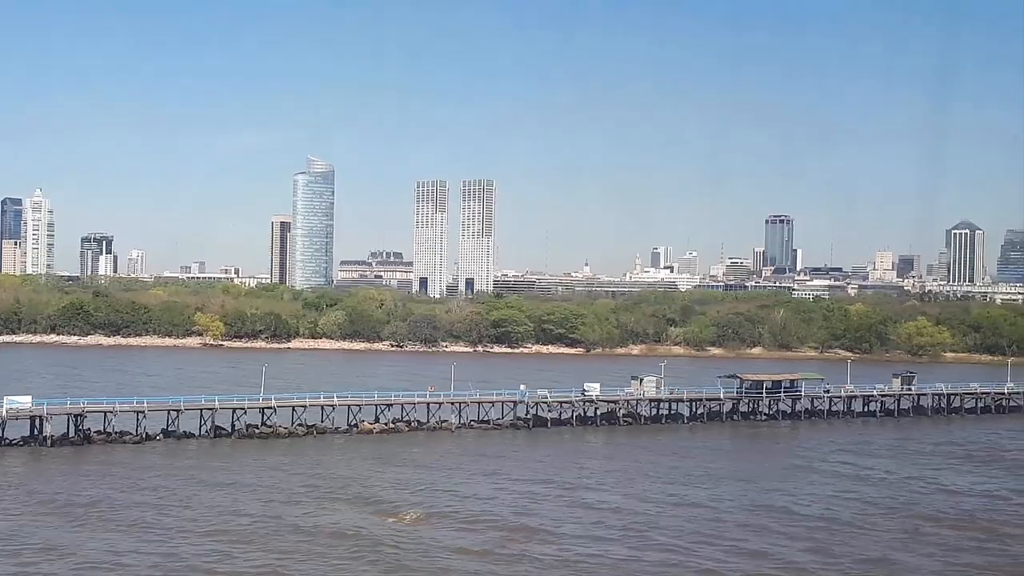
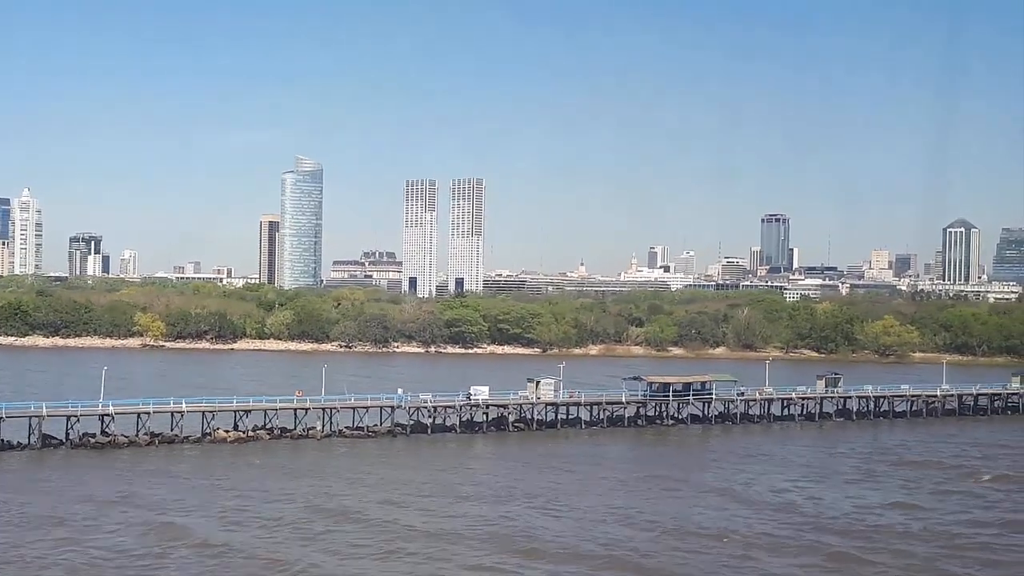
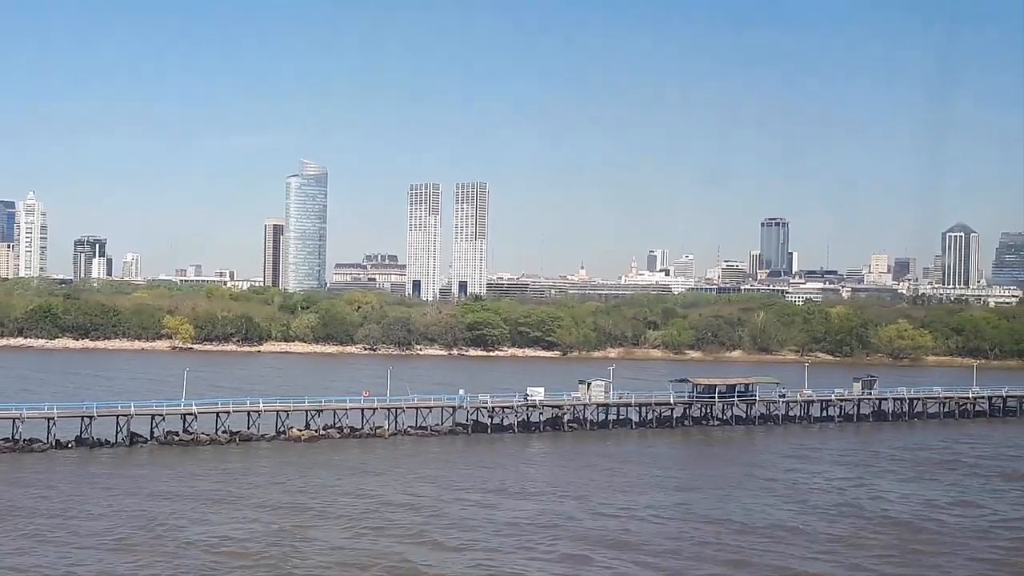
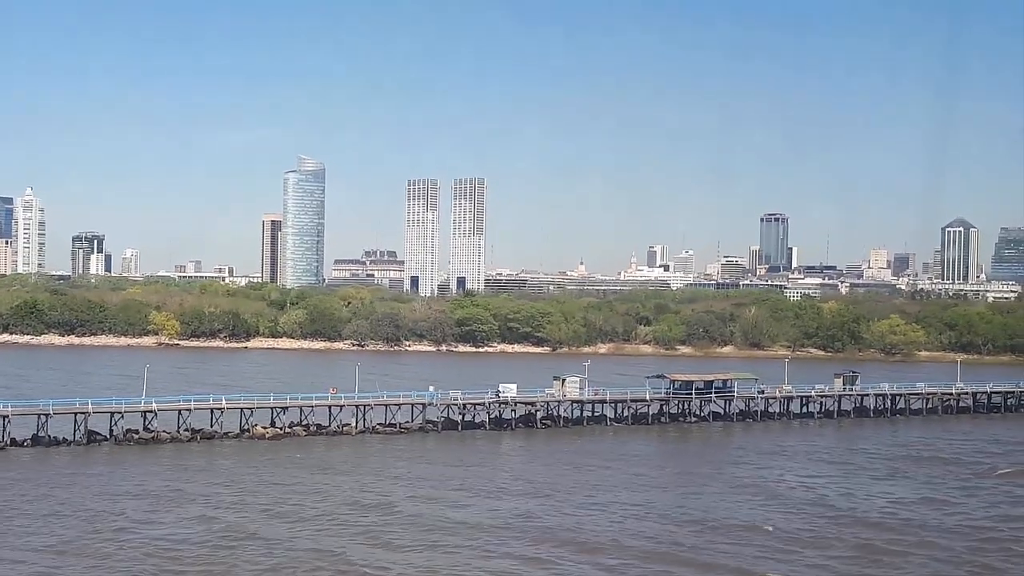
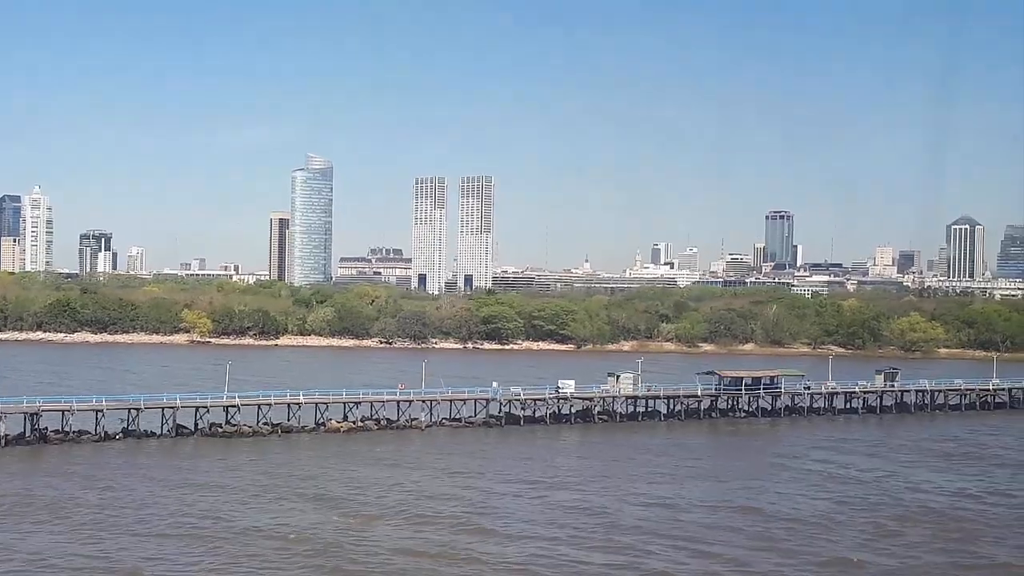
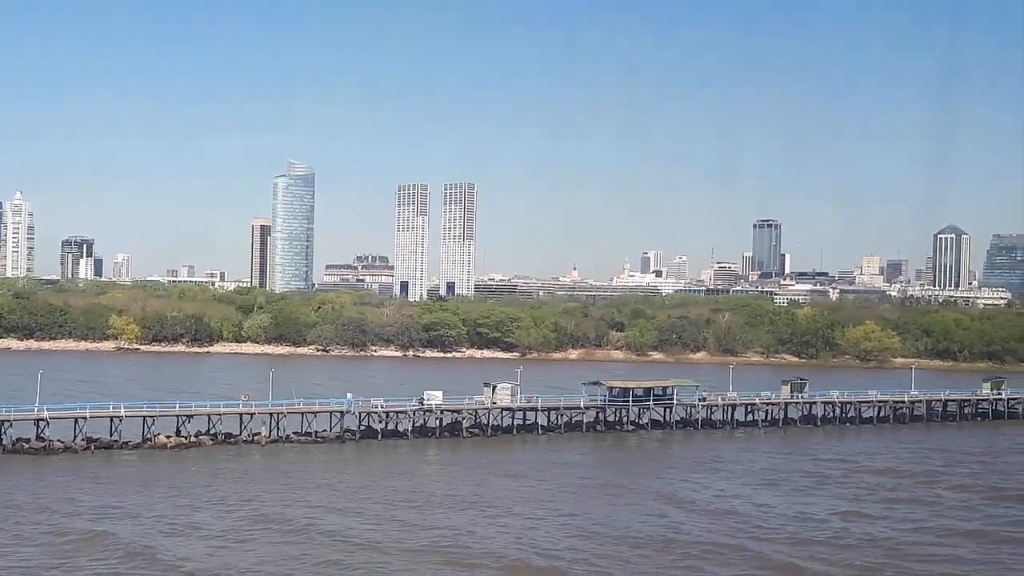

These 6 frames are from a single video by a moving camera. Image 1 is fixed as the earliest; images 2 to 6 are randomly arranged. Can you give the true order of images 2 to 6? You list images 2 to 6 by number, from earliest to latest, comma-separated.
5, 3, 4, 2, 6
